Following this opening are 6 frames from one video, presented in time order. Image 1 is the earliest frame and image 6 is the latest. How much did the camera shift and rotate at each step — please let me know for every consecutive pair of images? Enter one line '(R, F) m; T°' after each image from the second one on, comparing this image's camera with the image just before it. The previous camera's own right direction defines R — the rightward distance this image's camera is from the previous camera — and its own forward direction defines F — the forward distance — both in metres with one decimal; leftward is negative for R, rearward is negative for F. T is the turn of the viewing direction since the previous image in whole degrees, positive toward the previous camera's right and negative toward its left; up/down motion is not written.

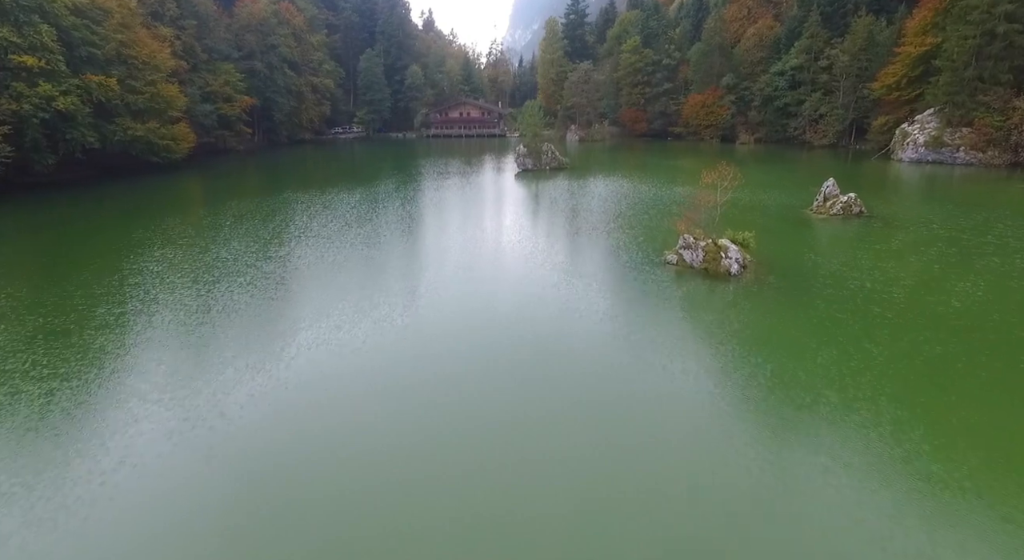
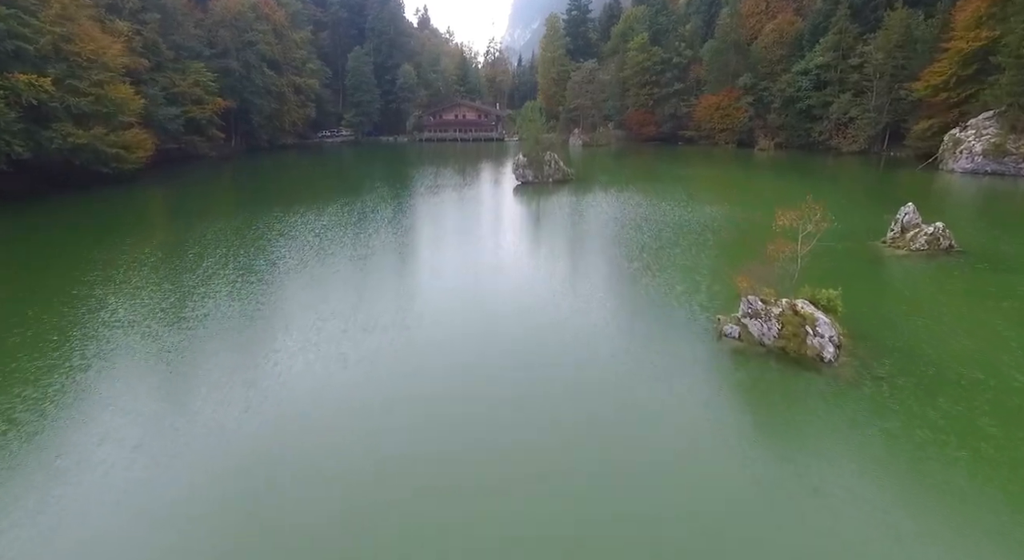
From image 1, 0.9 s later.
(+0.1, +4.0) m; 0°
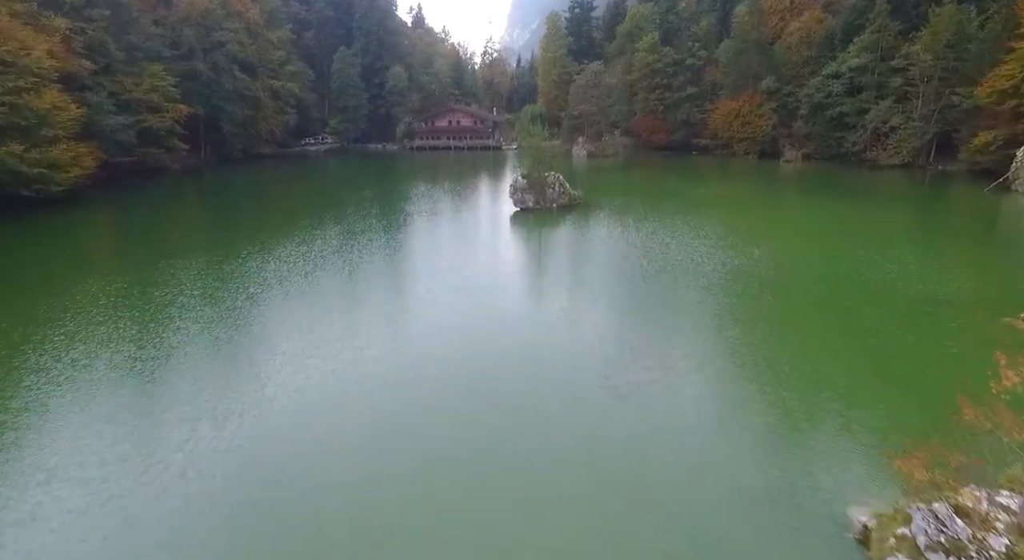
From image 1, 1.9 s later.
(+0.1, +4.6) m; 0°
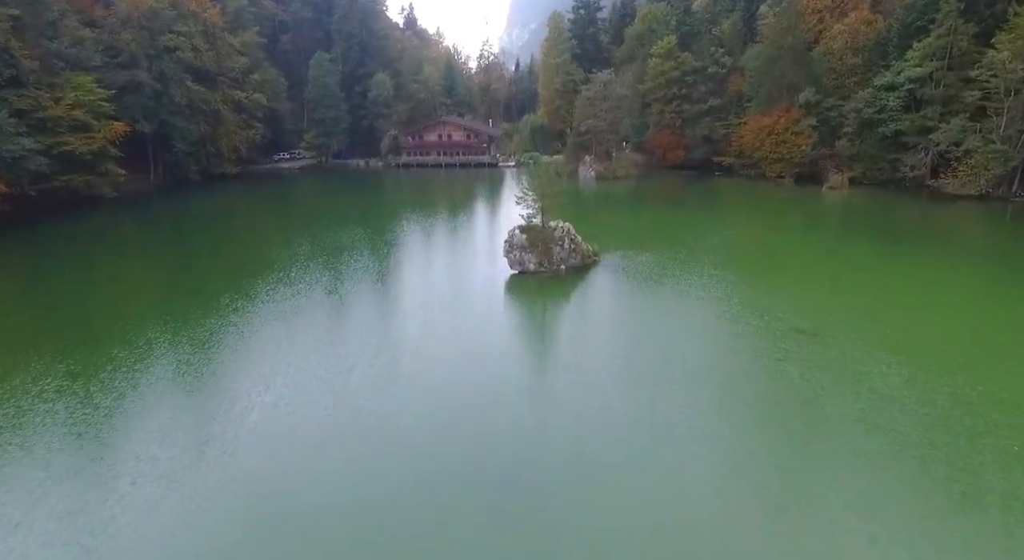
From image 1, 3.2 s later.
(+0.1, +6.0) m; 0°
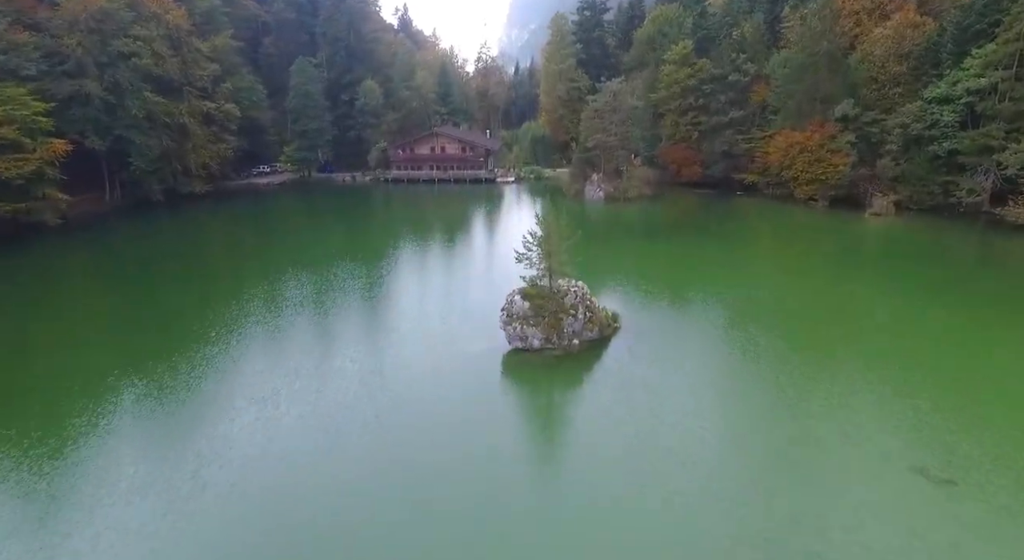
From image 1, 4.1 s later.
(0.0, +4.2) m; 0°
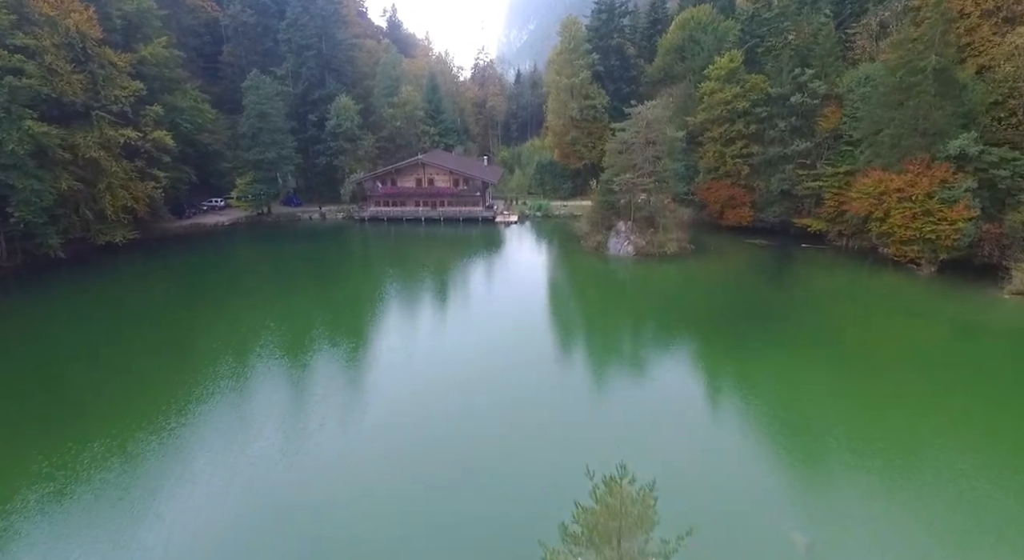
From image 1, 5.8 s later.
(-0.3, +8.2) m; 0°
